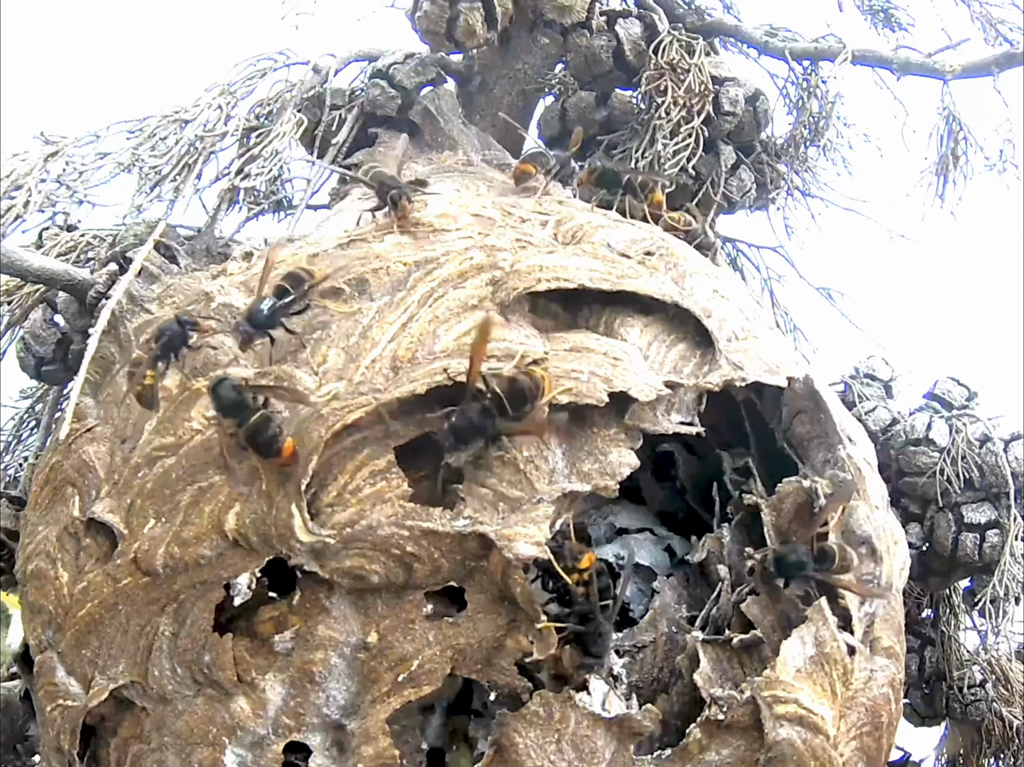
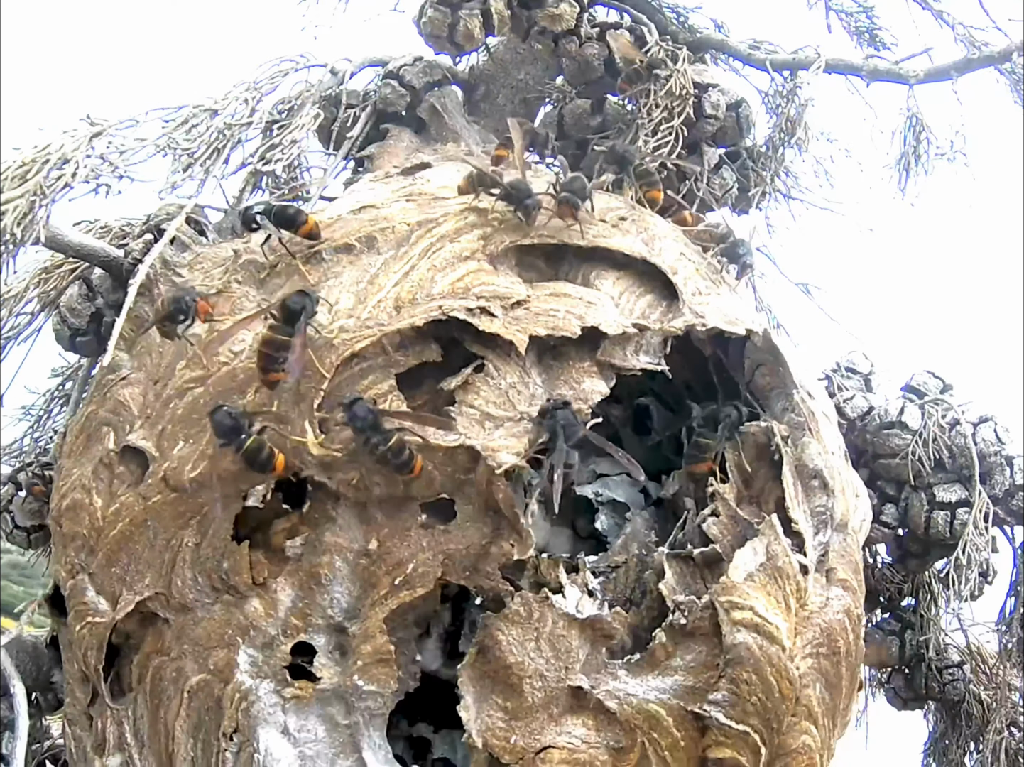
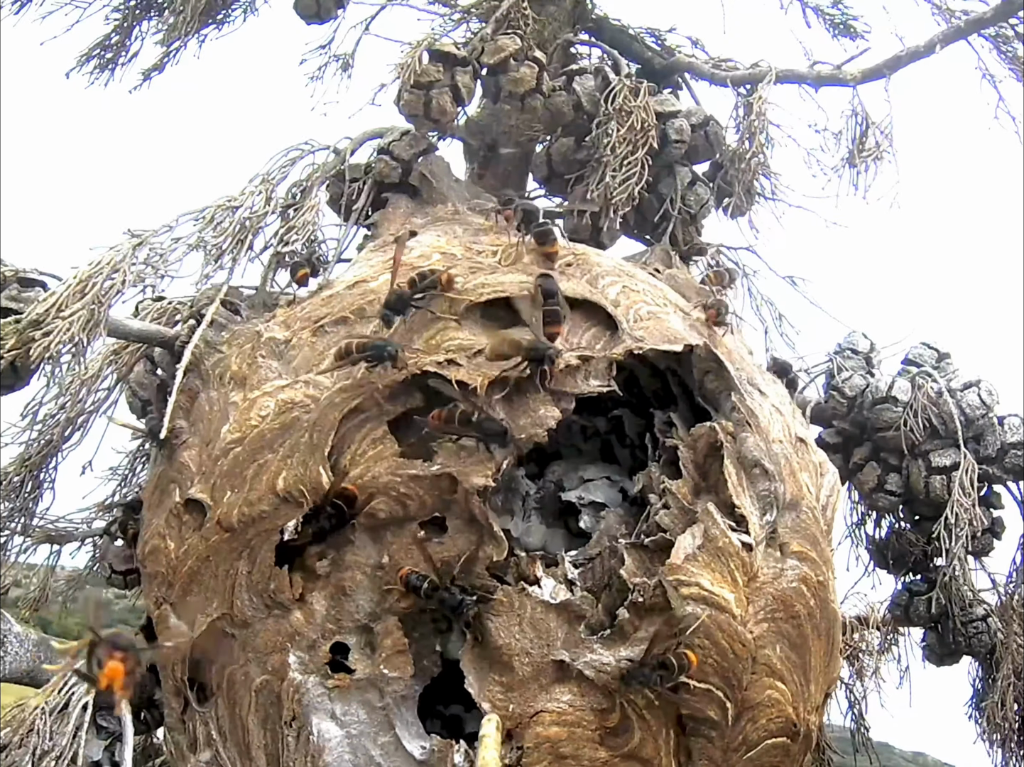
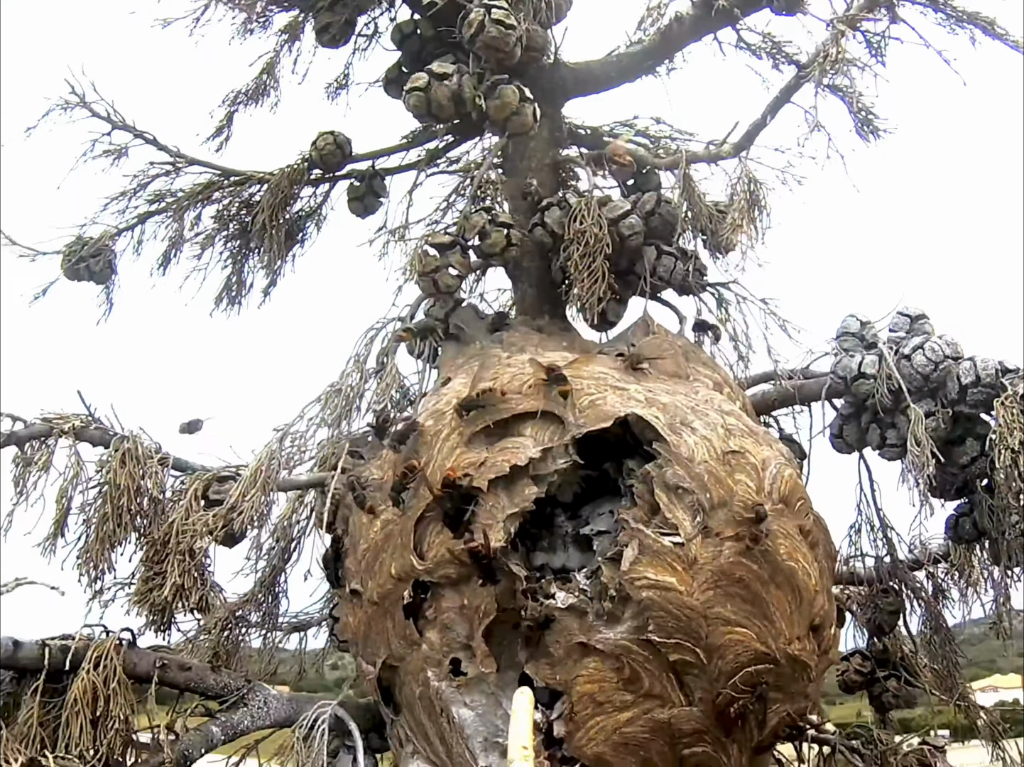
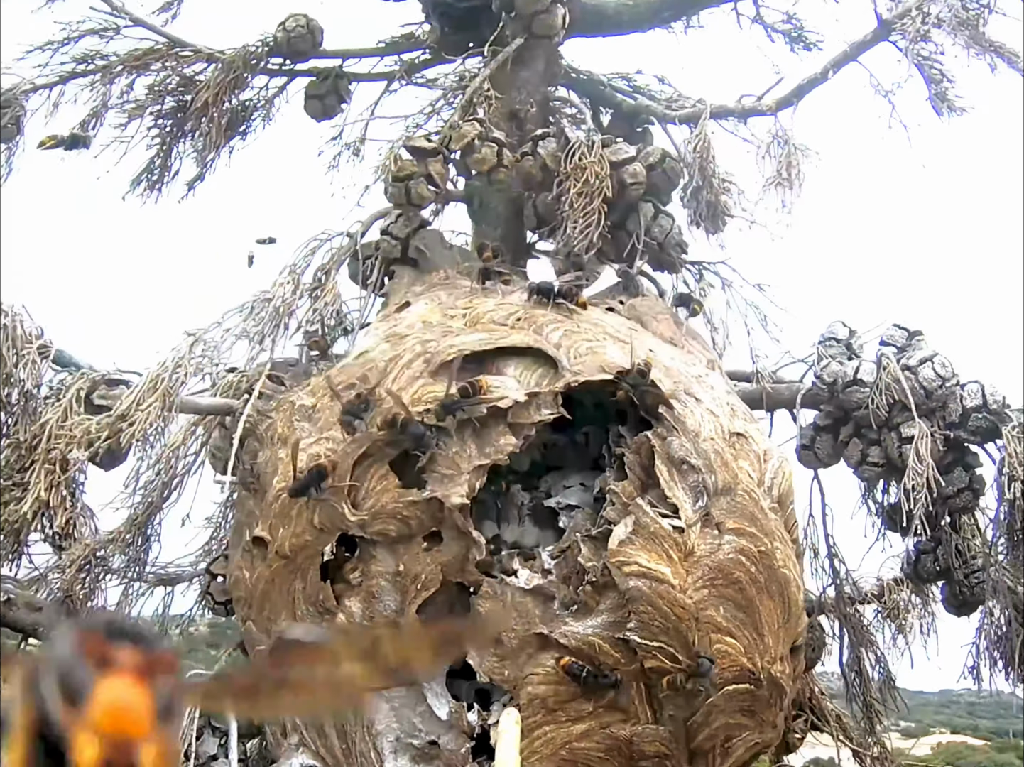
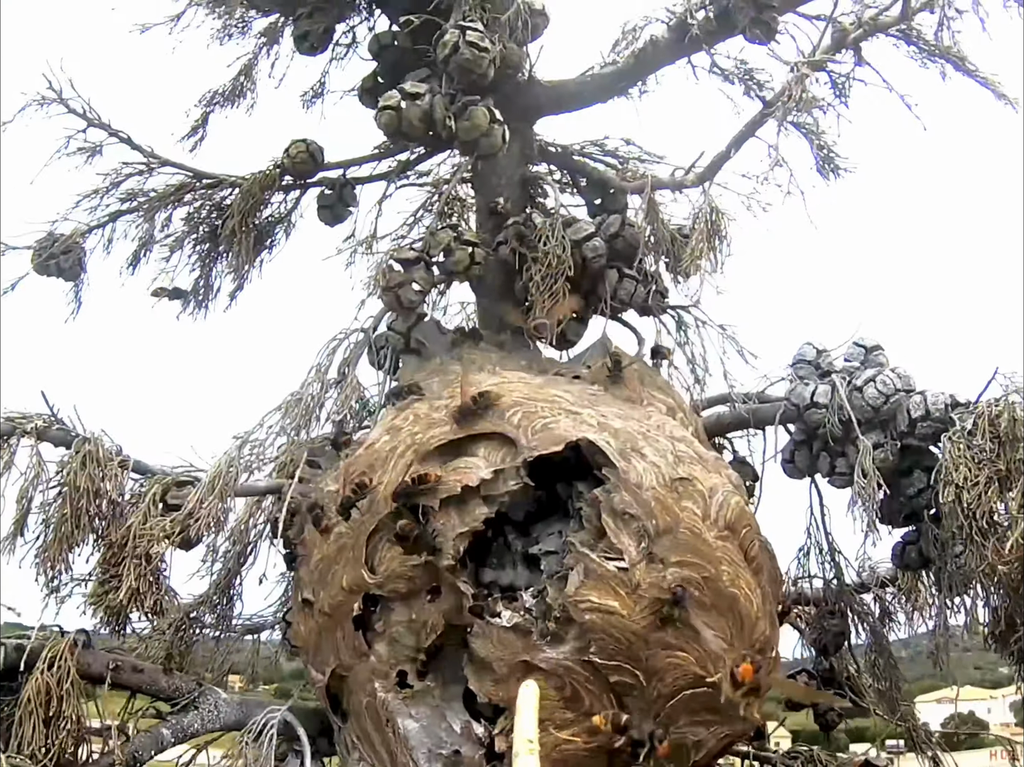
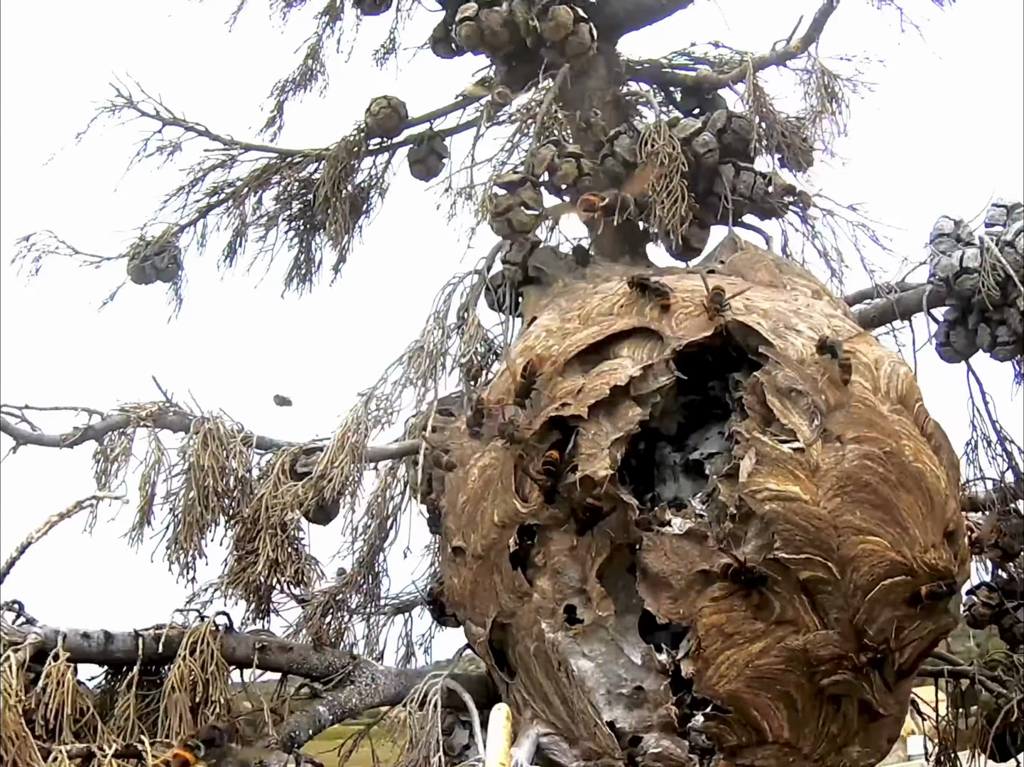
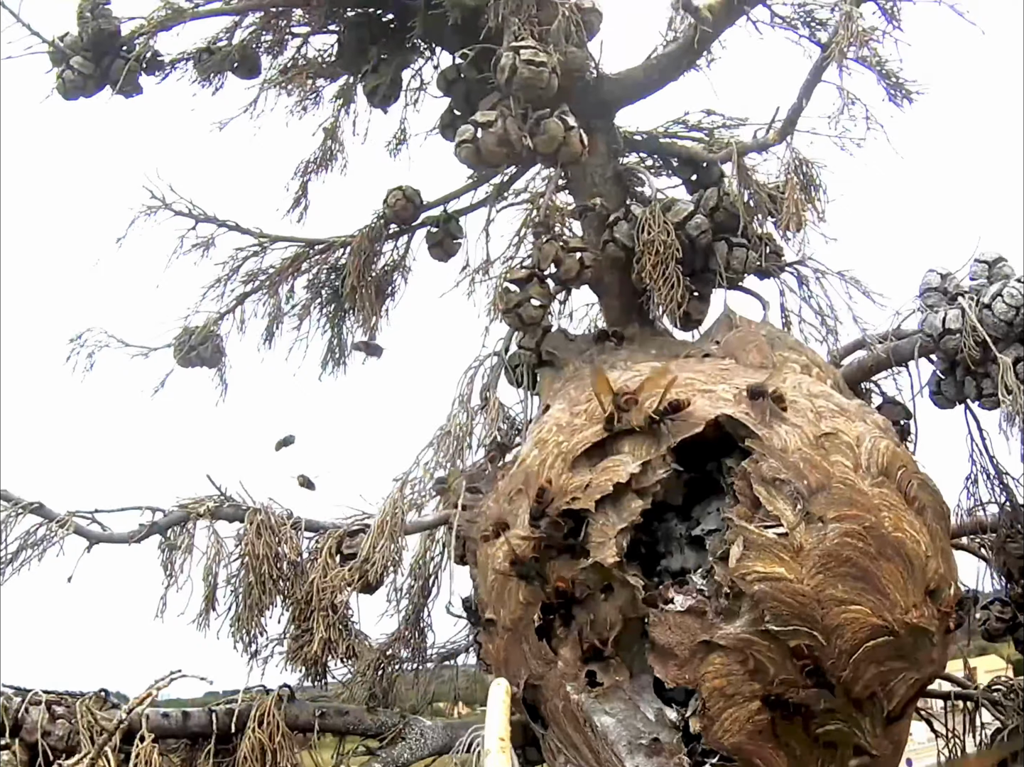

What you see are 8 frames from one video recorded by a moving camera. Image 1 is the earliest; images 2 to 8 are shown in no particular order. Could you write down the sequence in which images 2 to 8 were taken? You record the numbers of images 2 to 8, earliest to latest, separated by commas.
2, 3, 5, 6, 4, 7, 8
